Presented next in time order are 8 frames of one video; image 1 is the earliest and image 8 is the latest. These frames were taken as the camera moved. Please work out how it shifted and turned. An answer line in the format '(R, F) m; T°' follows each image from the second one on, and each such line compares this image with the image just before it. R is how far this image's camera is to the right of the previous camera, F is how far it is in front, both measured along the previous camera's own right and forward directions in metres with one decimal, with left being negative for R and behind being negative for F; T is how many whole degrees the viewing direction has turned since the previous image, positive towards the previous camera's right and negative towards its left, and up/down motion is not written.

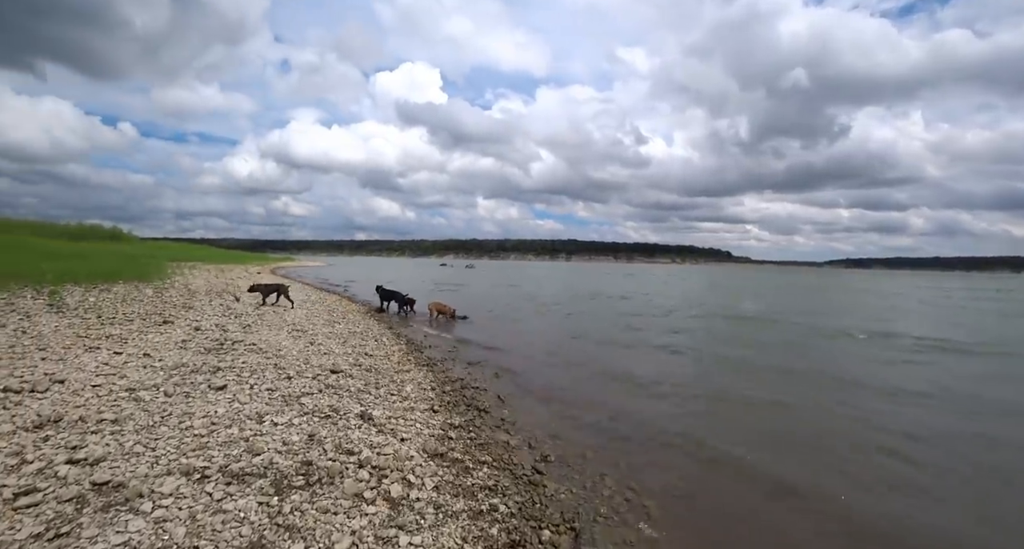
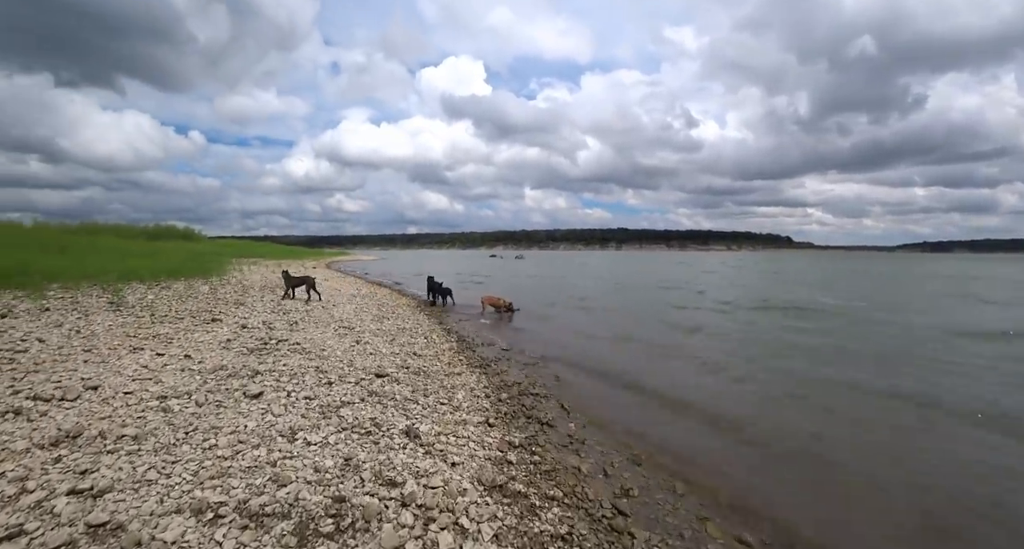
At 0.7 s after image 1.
(-0.3, +1.6) m; -6°
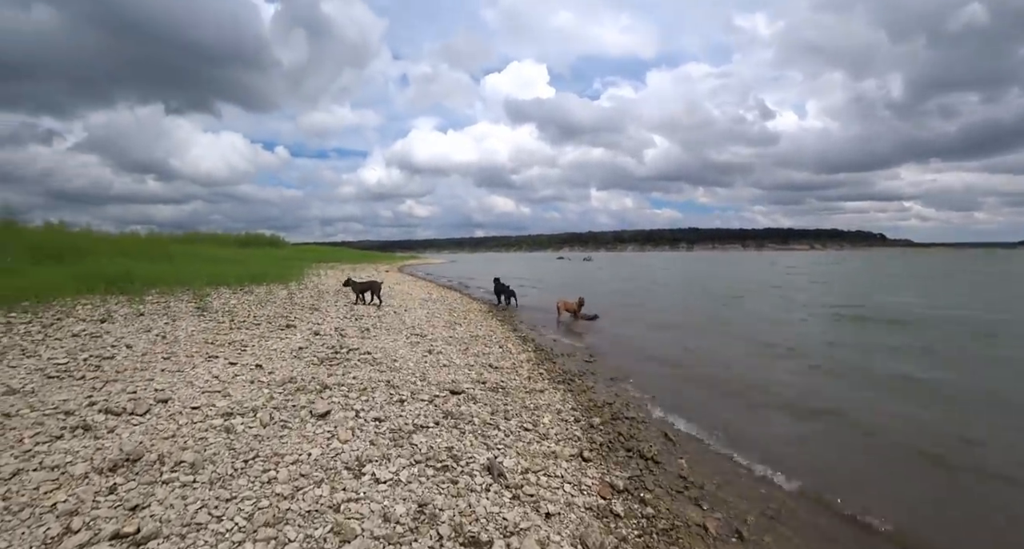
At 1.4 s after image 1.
(-0.5, +1.4) m; -8°
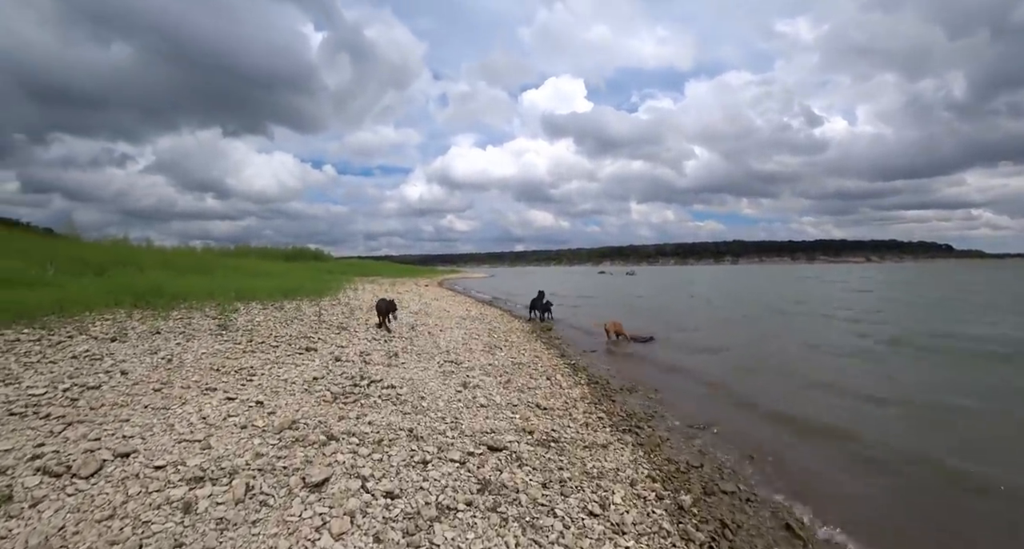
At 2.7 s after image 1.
(-0.3, +2.2) m; -5°
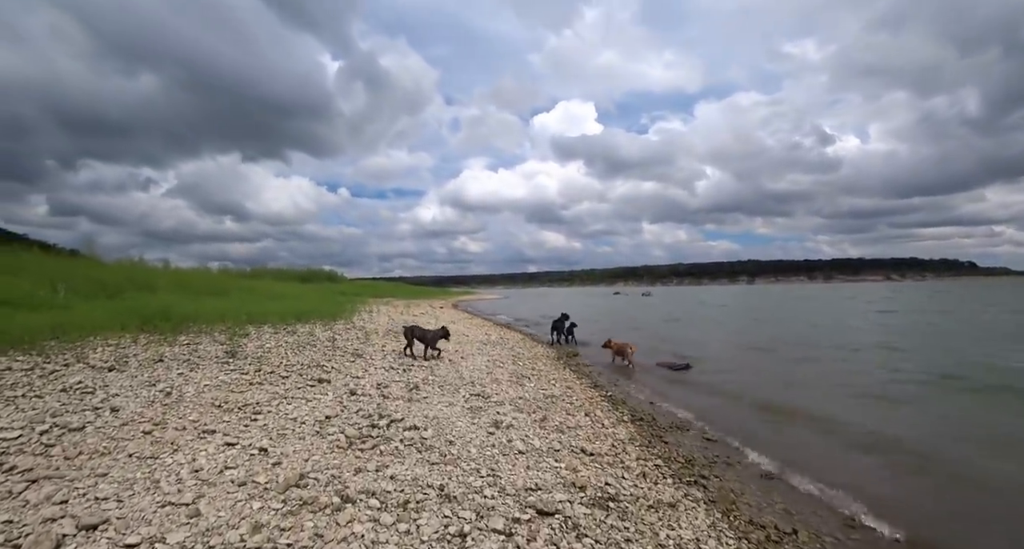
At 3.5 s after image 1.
(-0.6, +1.3) m; -2°
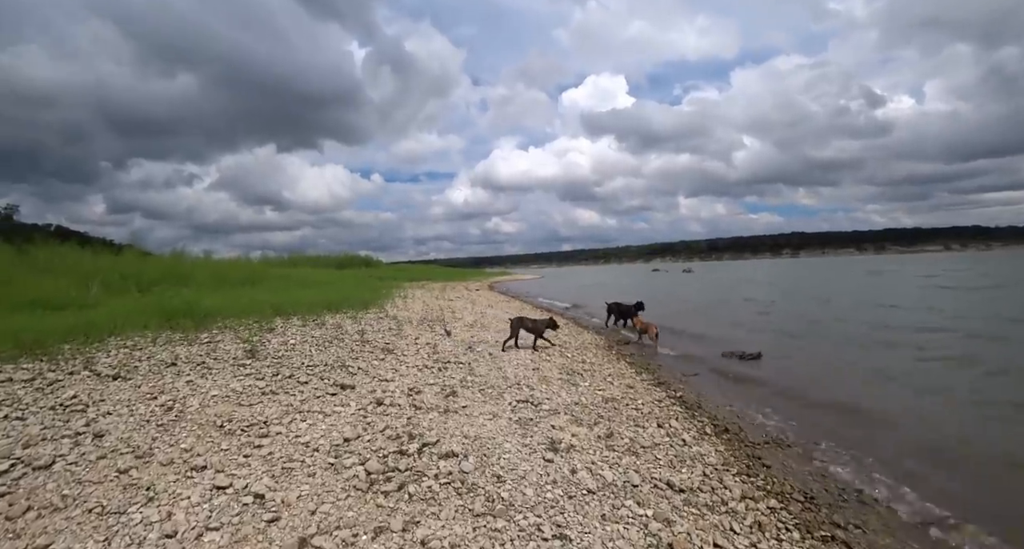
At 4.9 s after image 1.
(-0.4, +2.1) m; -4°
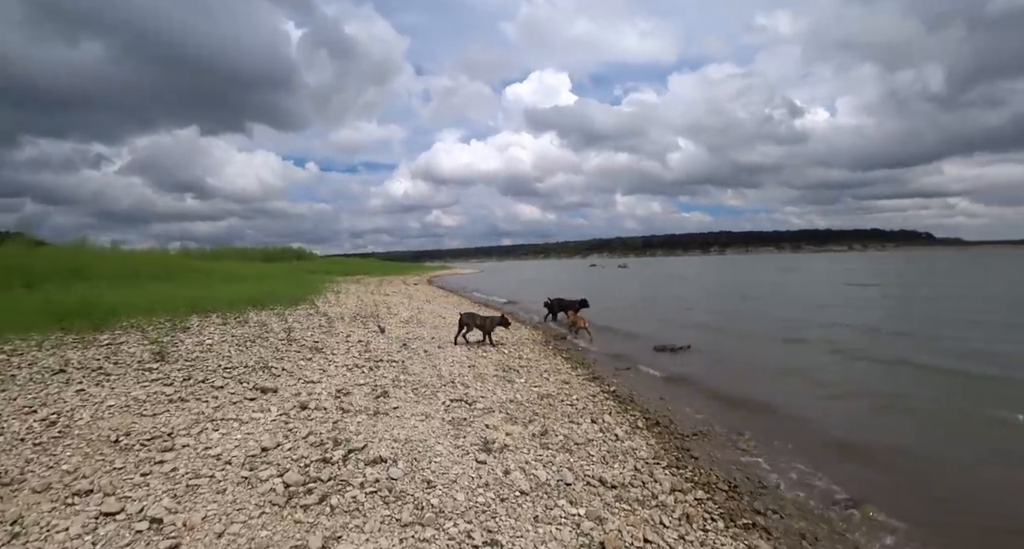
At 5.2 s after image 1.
(+0.1, +0.2) m; +7°
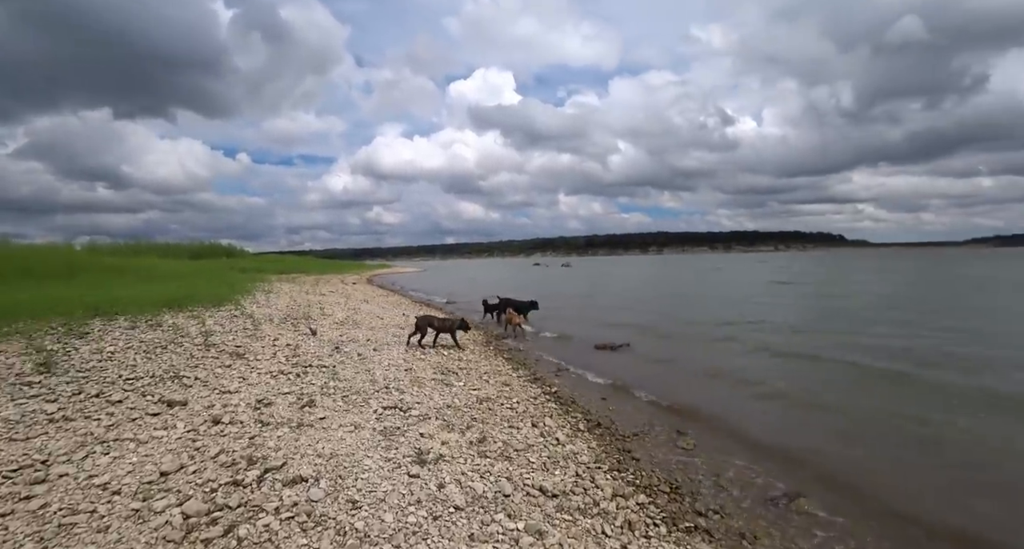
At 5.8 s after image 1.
(+0.1, +0.4) m; +7°
